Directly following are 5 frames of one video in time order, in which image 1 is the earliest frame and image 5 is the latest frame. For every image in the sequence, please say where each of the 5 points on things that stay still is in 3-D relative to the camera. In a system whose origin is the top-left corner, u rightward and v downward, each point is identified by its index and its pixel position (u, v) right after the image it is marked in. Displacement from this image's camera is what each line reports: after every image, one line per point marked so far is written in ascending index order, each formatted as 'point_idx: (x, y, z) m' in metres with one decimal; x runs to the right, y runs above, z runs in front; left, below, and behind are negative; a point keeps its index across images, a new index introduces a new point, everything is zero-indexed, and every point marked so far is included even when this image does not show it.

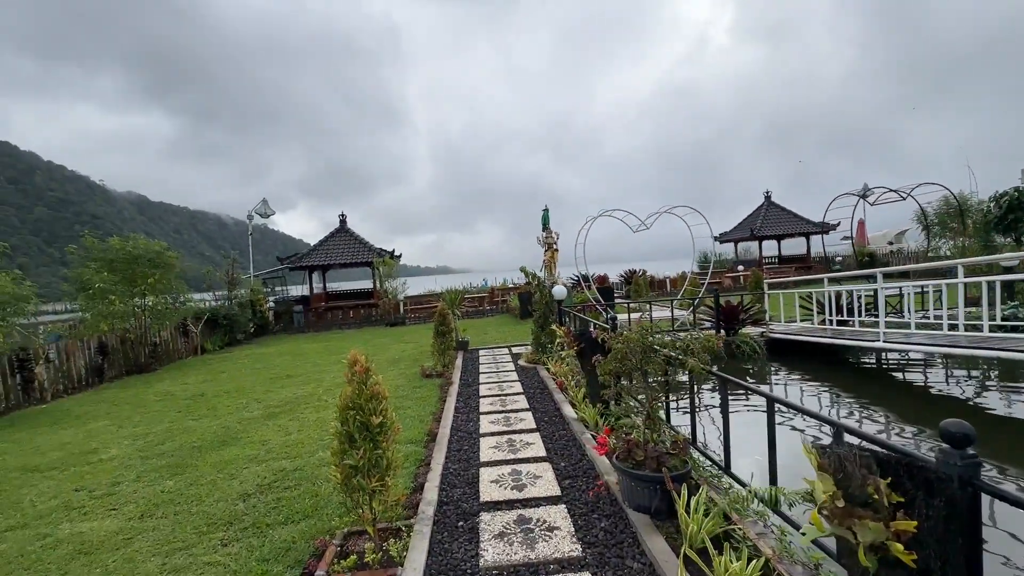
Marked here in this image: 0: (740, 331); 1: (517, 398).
0: (+3.5, -0.7, +7.3) m
1: (+0.1, -1.2, +5.2) m
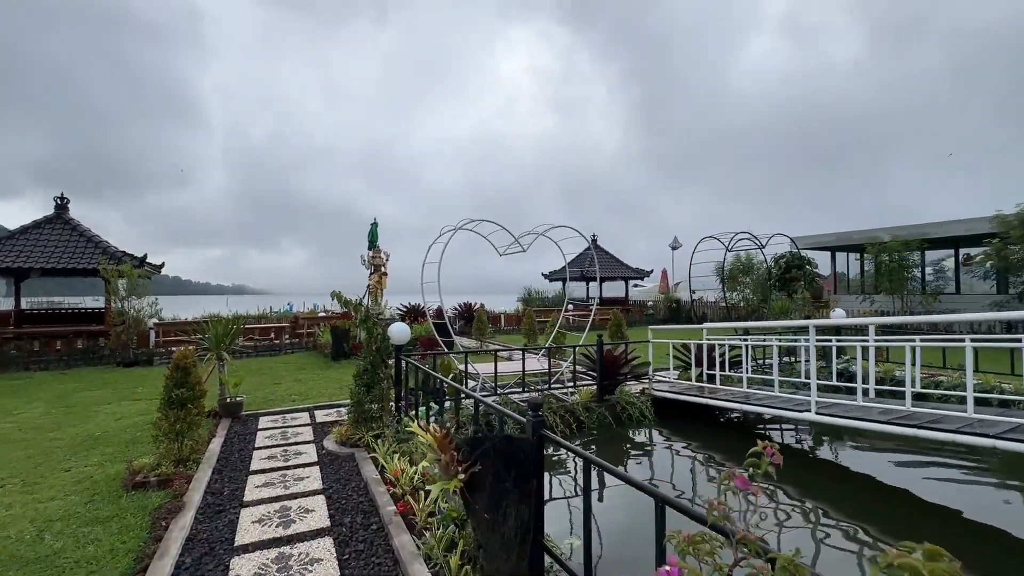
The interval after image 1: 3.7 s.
0: (+1.4, -1.2, +5.9) m
1: (-1.1, -1.5, +2.7) m
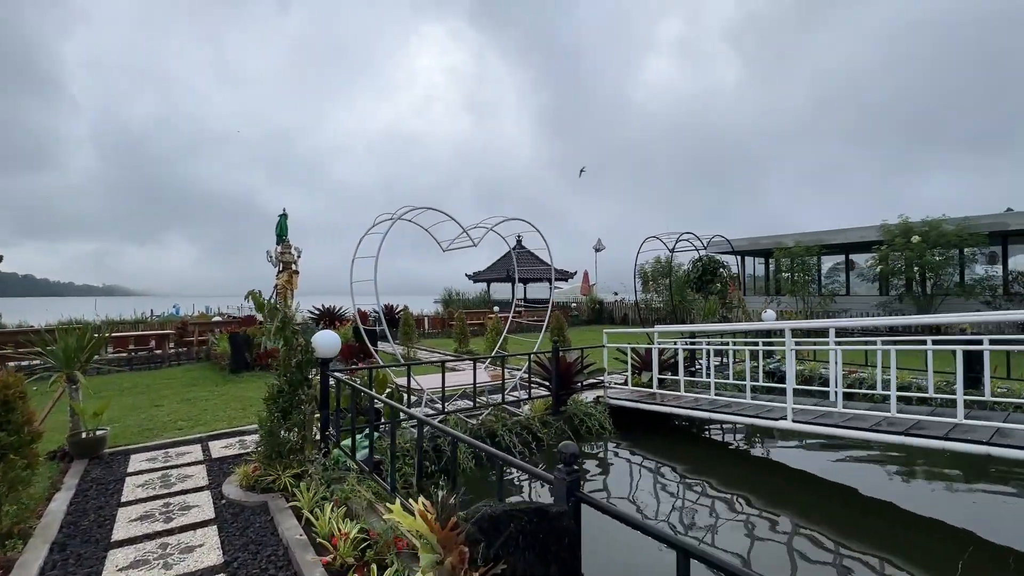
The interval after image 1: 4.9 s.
0: (+0.8, -1.3, +5.4) m
1: (-1.1, -1.5, +1.8) m
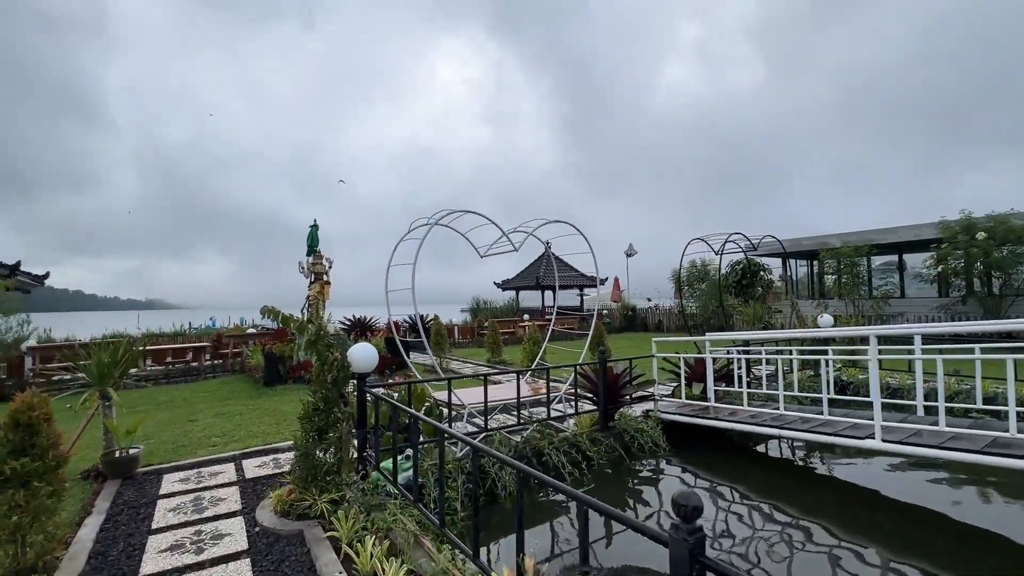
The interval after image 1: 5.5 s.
0: (+1.2, -1.3, +5.0) m
1: (-0.9, -1.5, +1.5) m
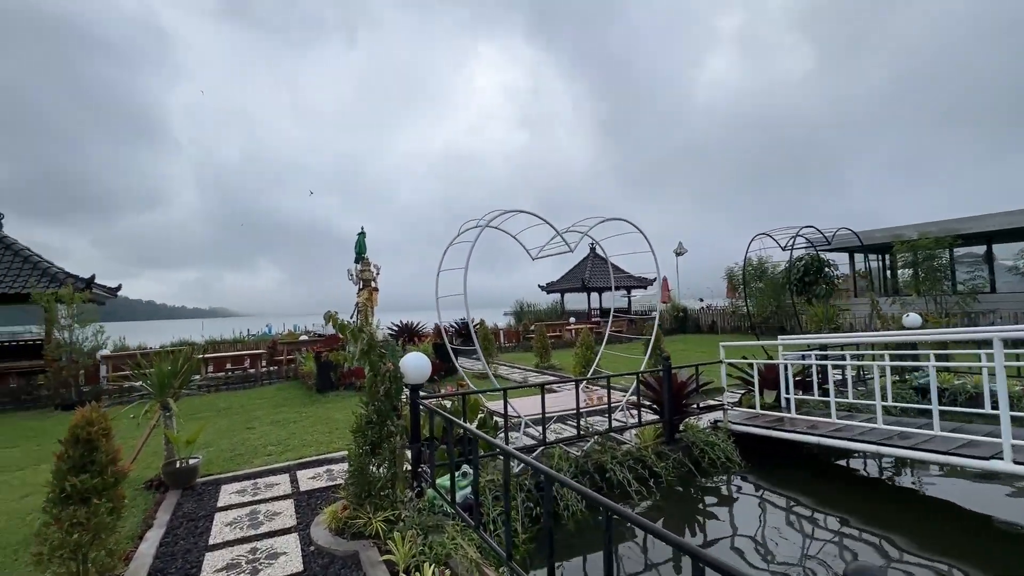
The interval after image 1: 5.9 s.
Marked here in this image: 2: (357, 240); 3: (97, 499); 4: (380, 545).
0: (+1.8, -1.3, +4.6) m
1: (-0.6, -1.5, +1.3) m
2: (-3.5, +1.1, +10.6) m
3: (-2.2, -1.1, +2.5) m
4: (-0.8, -1.5, +2.9) m
